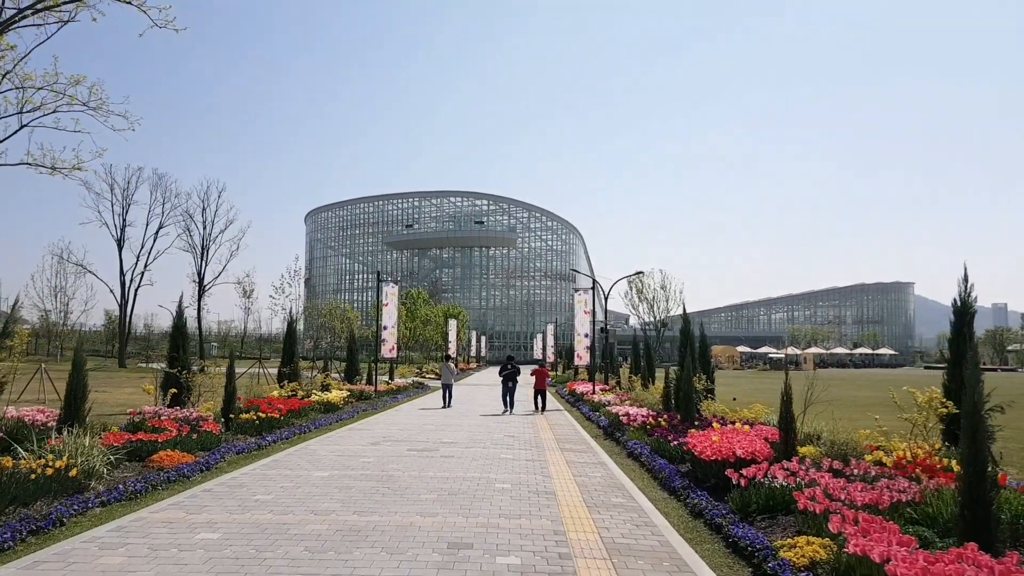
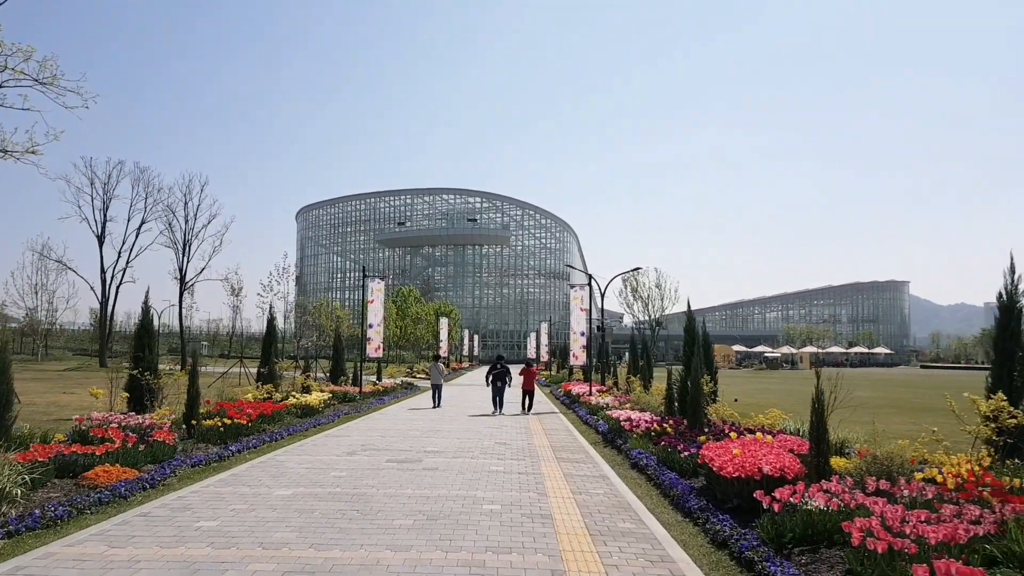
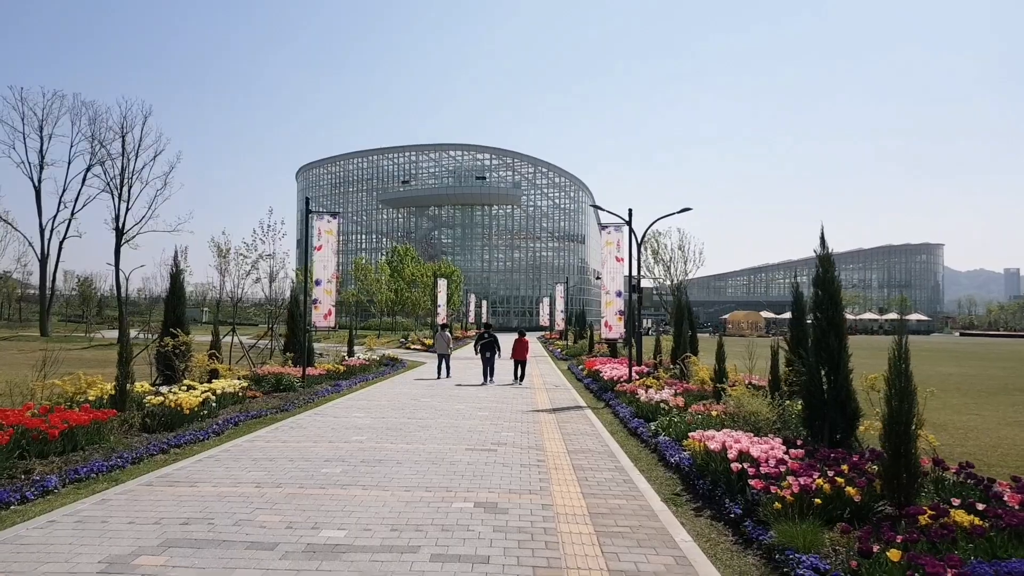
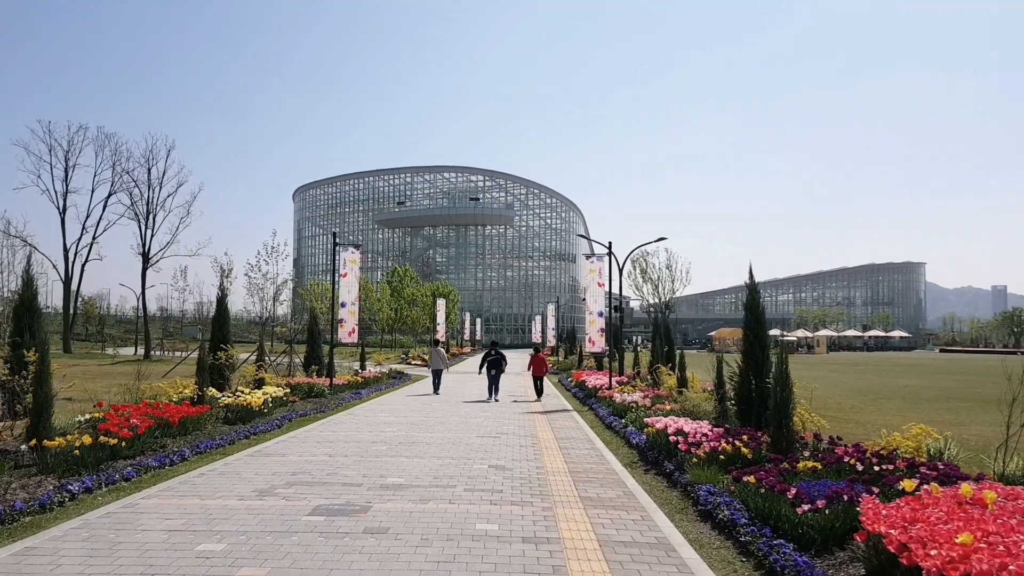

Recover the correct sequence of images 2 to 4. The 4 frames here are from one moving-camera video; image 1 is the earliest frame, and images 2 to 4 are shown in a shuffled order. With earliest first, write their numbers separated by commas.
2, 4, 3
